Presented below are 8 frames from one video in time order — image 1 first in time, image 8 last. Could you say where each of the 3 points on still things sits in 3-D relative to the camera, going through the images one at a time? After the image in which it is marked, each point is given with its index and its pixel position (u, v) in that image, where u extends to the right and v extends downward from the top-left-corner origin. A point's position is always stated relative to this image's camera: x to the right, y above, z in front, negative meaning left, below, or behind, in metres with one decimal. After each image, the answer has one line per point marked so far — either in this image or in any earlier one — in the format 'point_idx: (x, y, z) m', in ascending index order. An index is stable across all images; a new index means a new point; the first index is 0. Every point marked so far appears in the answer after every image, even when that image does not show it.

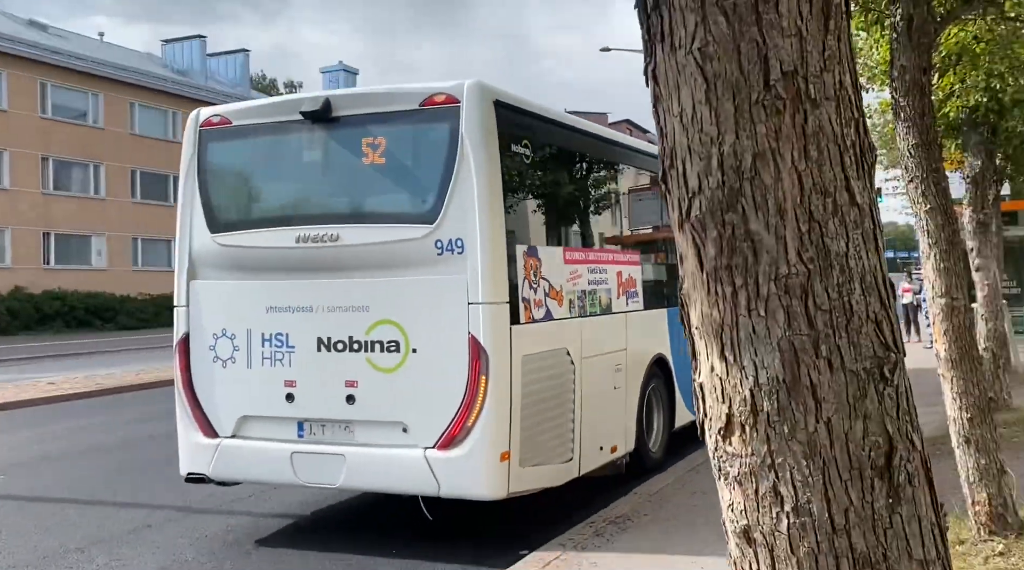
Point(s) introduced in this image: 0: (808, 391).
0: (+0.8, -0.3, +3.3) m
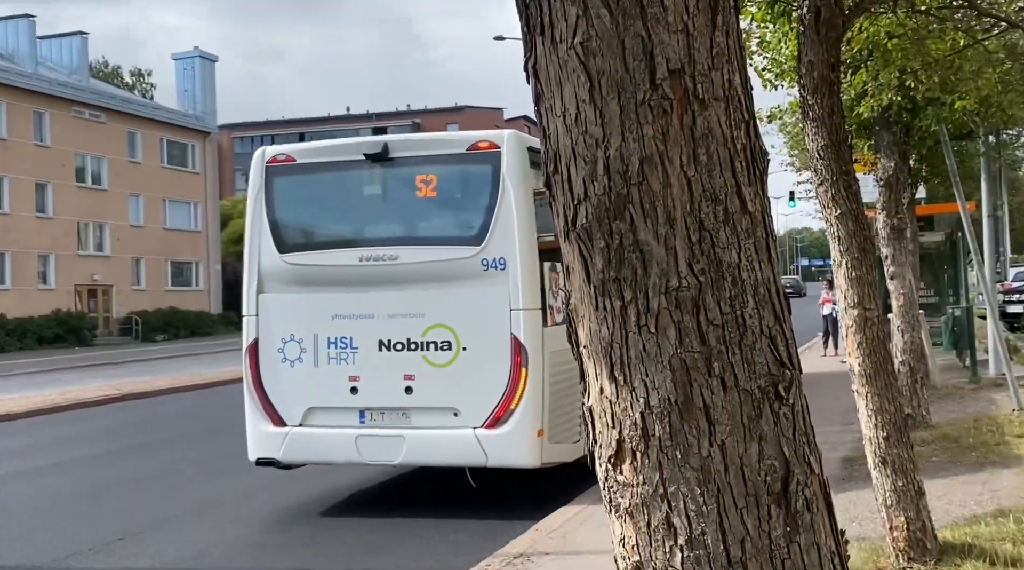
0: (+0.5, -0.3, +3.1) m
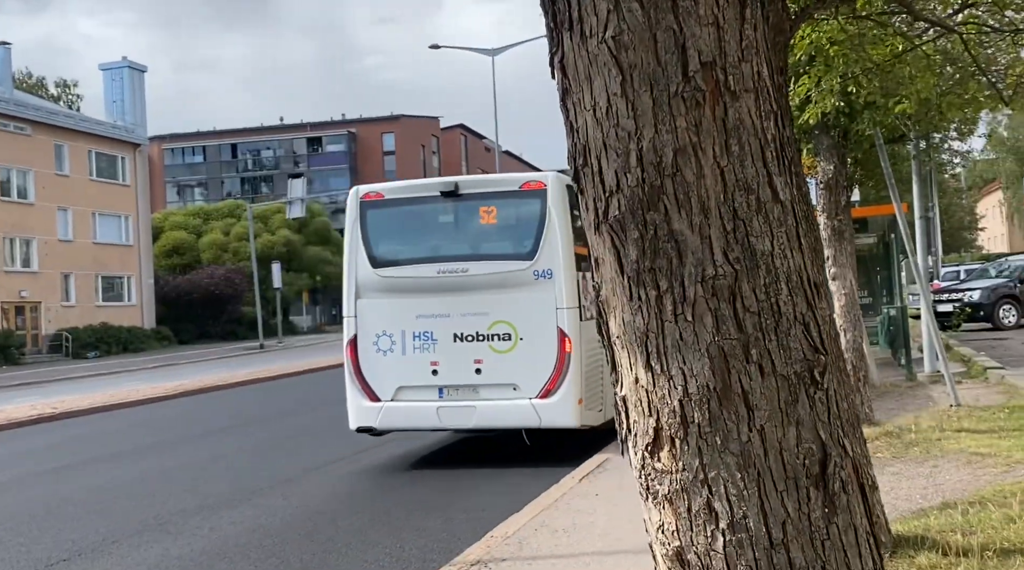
0: (+0.6, -0.3, +3.1) m
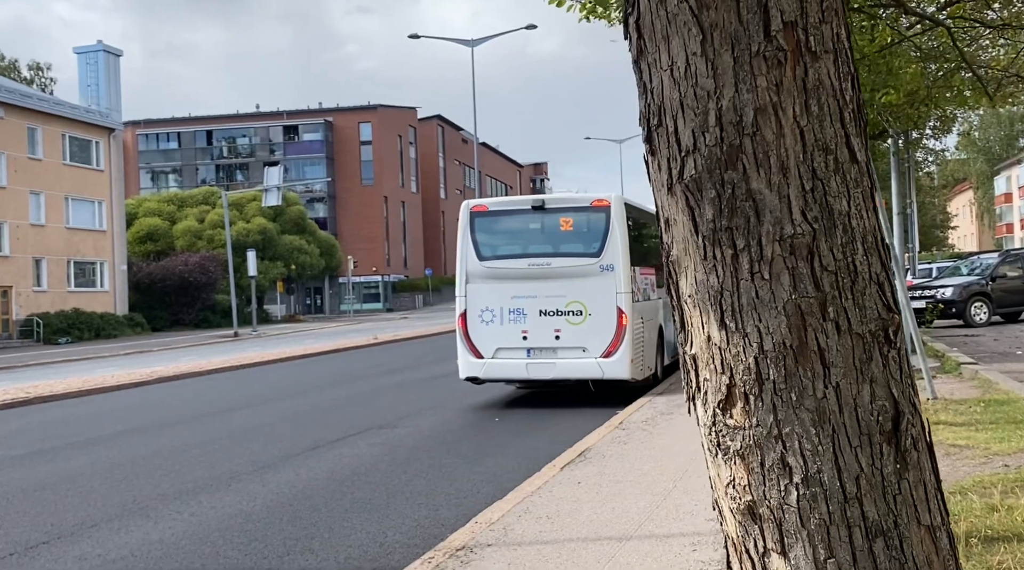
0: (+0.8, -0.2, +3.2) m
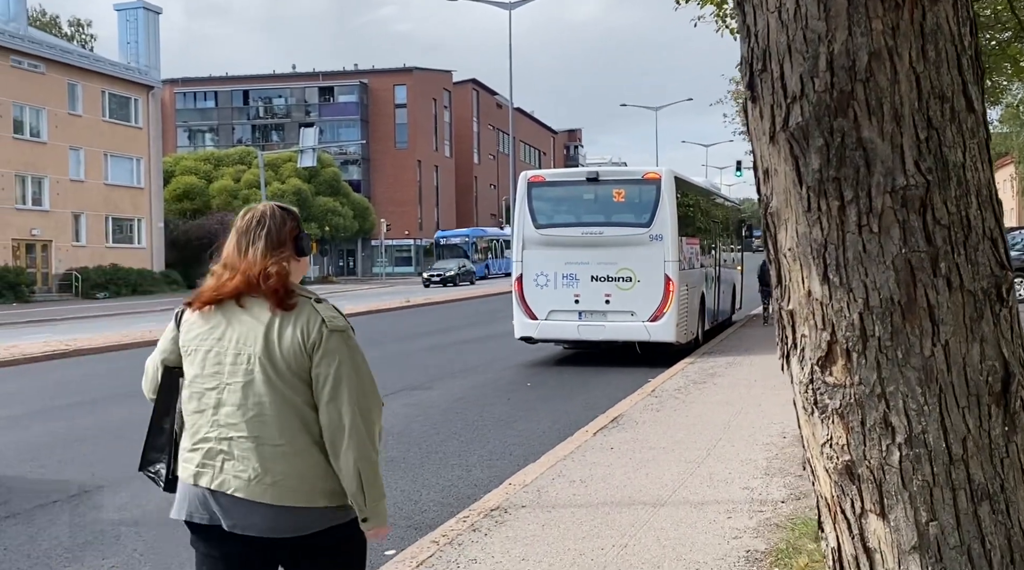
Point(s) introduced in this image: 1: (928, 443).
0: (+1.0, -0.1, +3.1) m
1: (+1.0, -0.4, +3.1) m
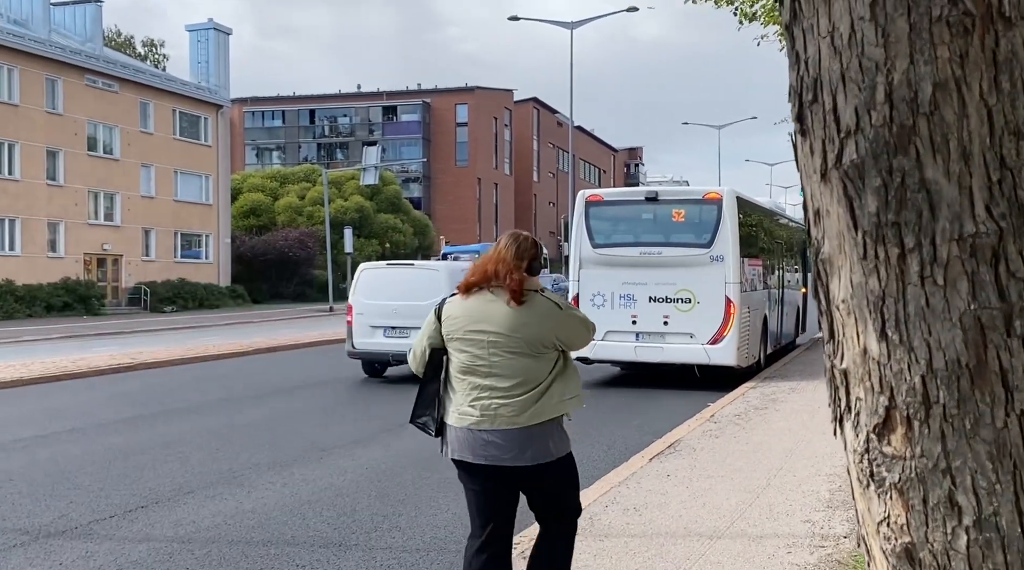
0: (+1.1, -0.2, +2.7) m
1: (+1.1, -0.5, +2.7) m
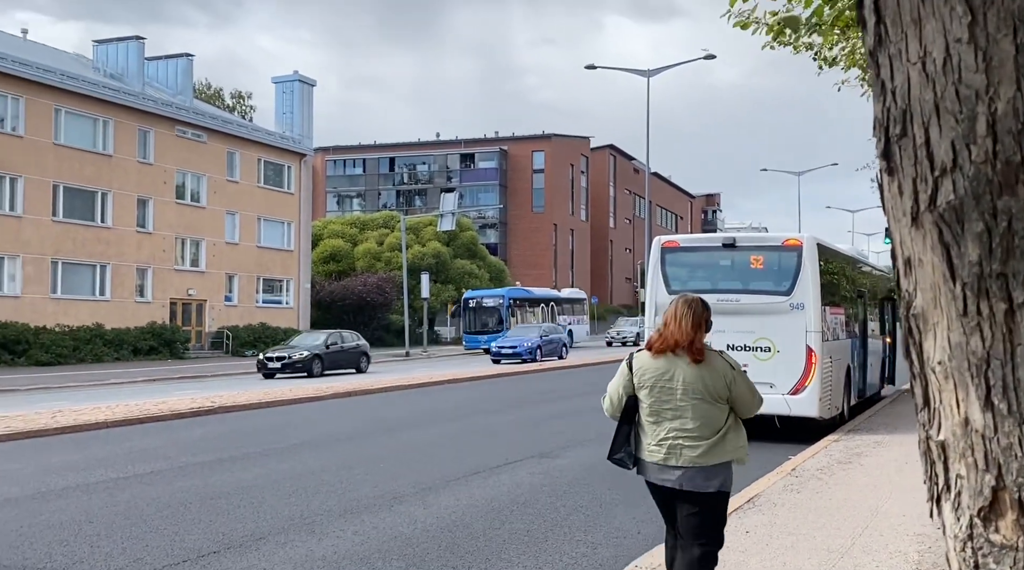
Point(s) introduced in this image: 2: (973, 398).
0: (+1.1, -0.3, +2.3) m
1: (+1.2, -0.6, +2.3) m
2: (+0.9, -0.2, +2.4) m
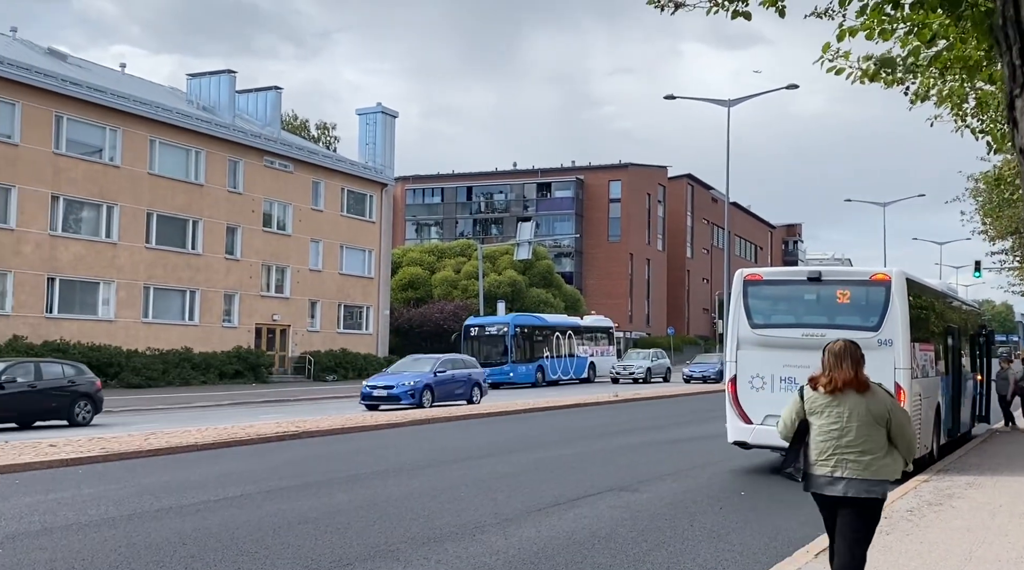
0: (+1.5, -0.5, +2.4) m
1: (+1.5, -0.8, +2.4) m
2: (+1.3, -0.4, +2.6) m
